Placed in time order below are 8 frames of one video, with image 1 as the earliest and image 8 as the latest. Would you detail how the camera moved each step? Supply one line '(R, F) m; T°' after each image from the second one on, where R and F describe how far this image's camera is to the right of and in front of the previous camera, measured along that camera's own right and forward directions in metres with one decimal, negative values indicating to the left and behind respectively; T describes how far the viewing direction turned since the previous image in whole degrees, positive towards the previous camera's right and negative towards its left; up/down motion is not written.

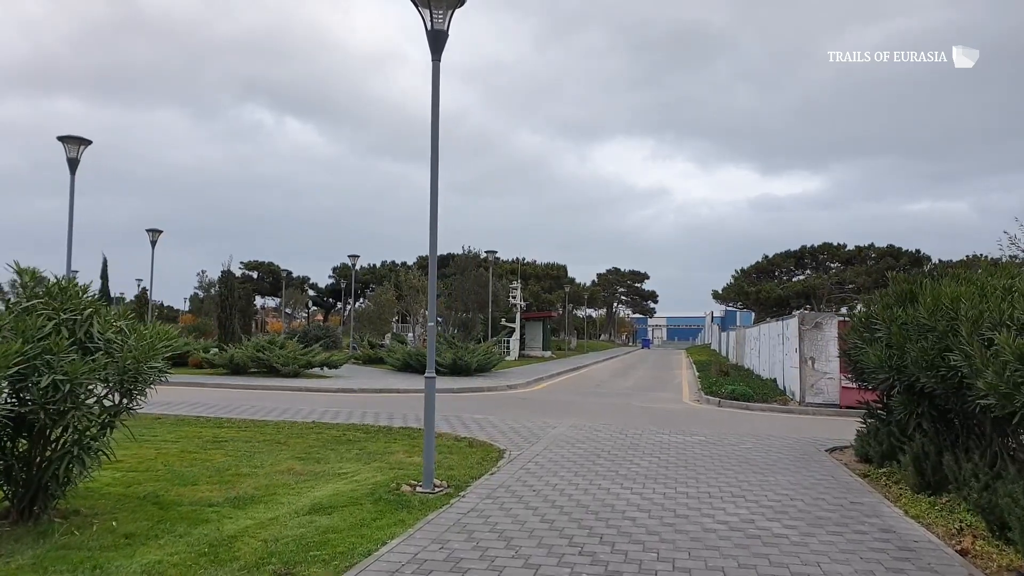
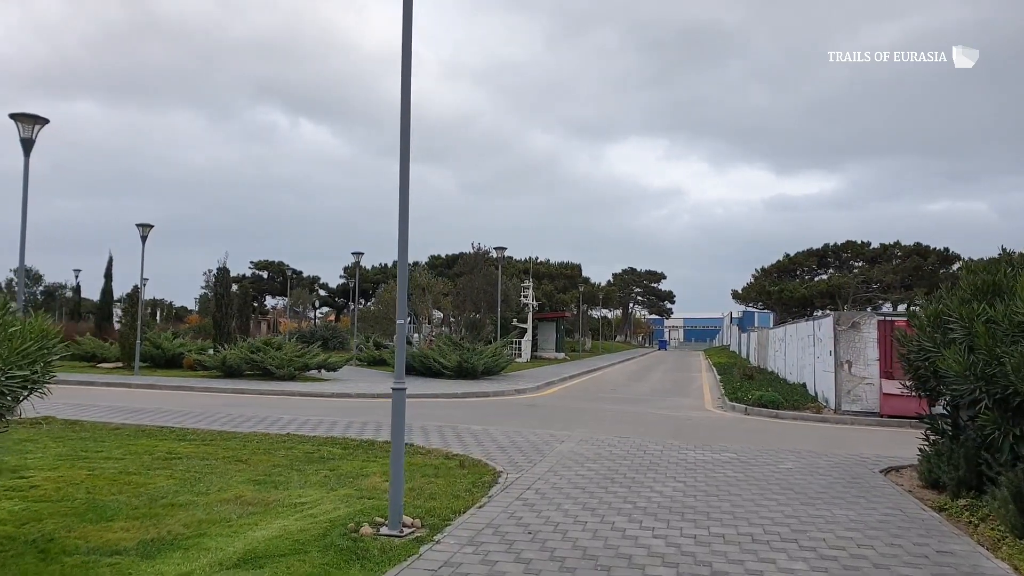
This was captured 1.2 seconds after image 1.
(+0.2, +1.3) m; -1°
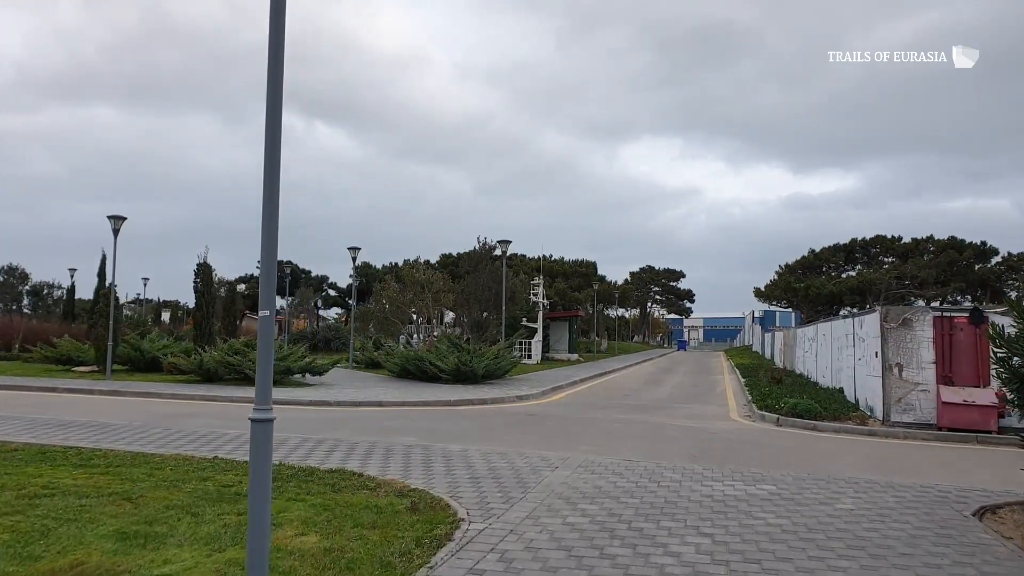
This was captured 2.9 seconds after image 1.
(+0.4, +1.9) m; -2°
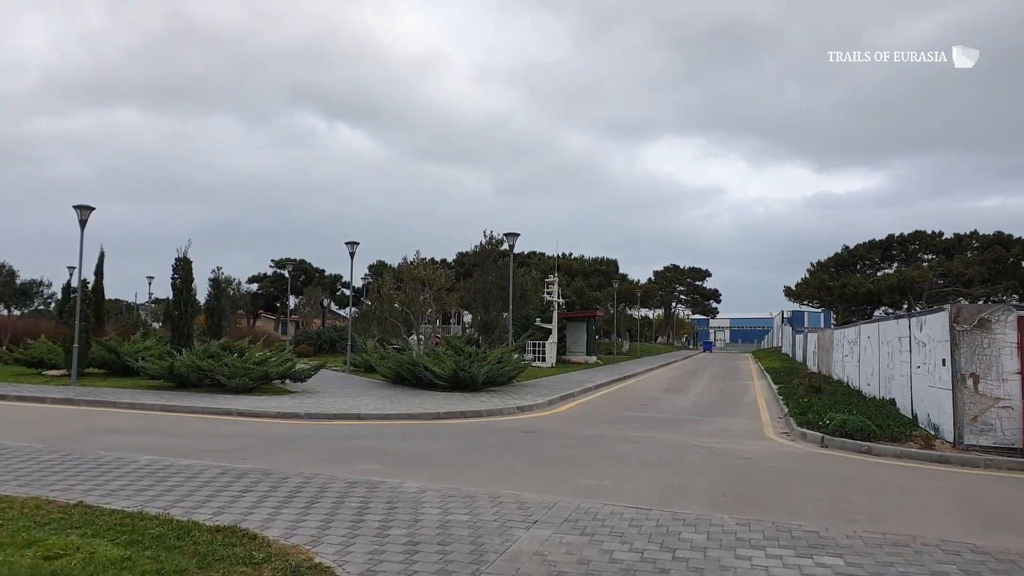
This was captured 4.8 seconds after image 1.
(+0.5, +2.1) m; -2°
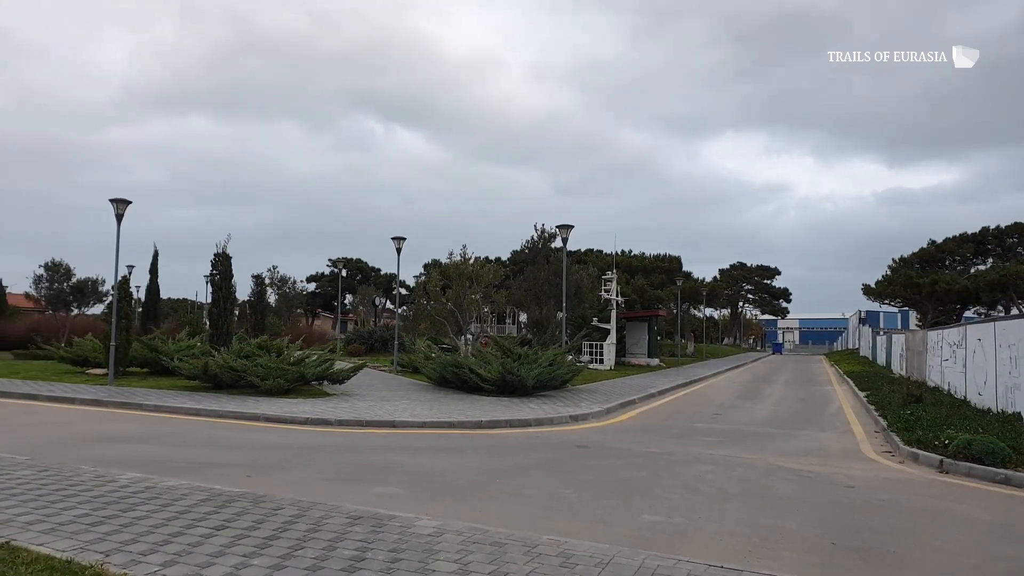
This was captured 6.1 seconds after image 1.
(+0.1, +1.5) m; -5°
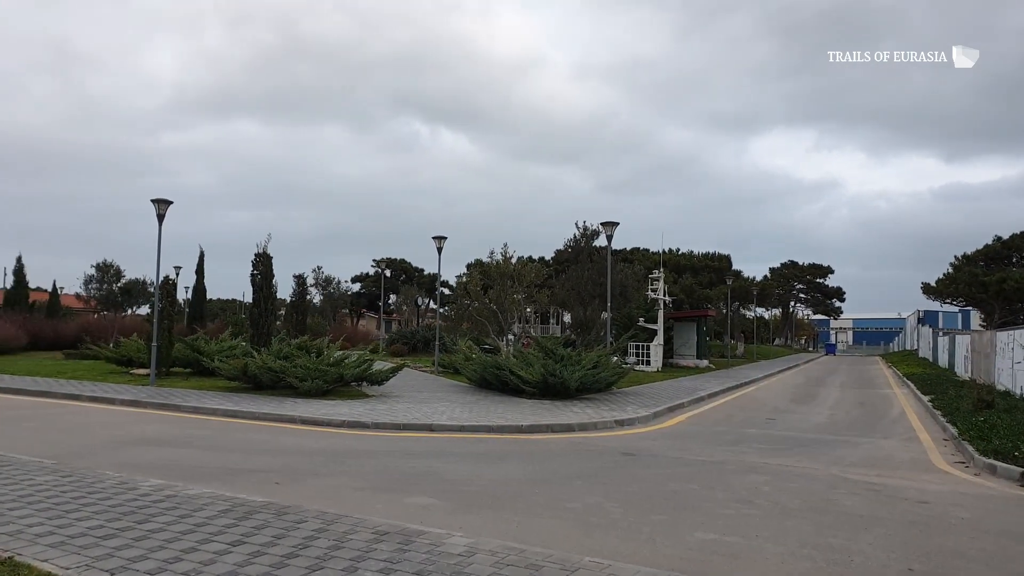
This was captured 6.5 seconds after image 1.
(0.0, +0.5) m; -4°
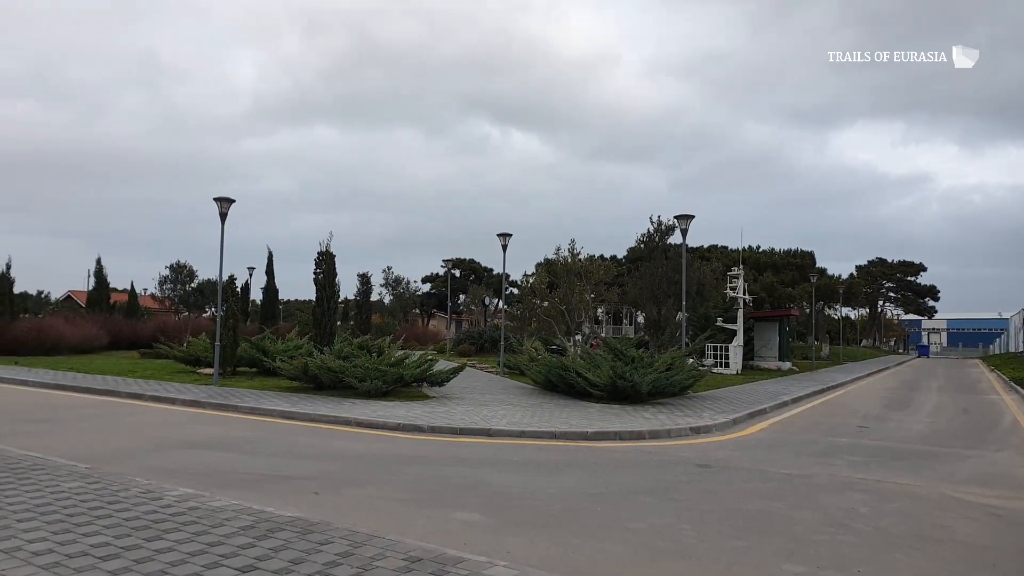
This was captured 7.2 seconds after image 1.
(+0.1, +0.8) m; -6°
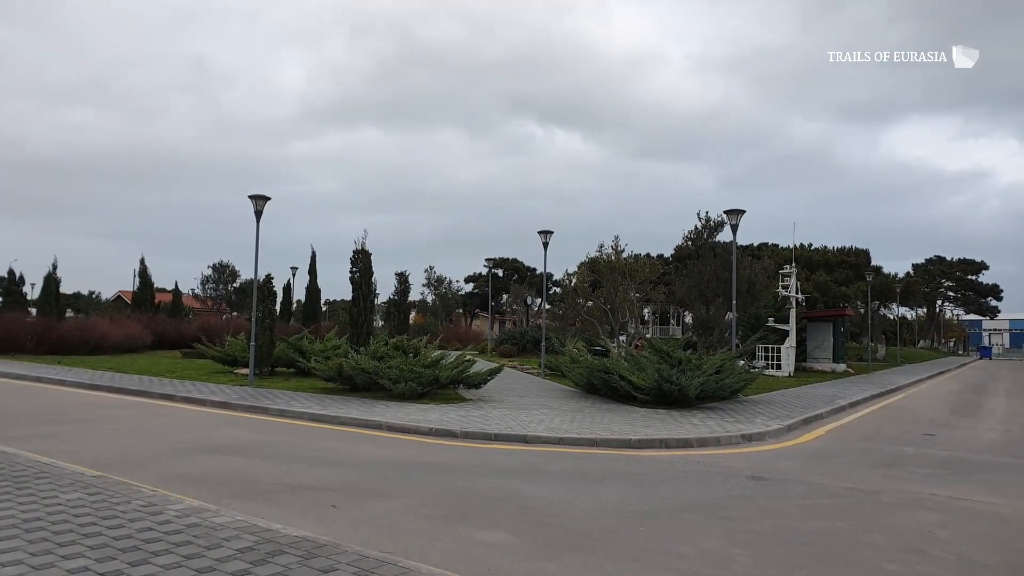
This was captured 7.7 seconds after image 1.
(+0.1, +0.6) m; -4°
